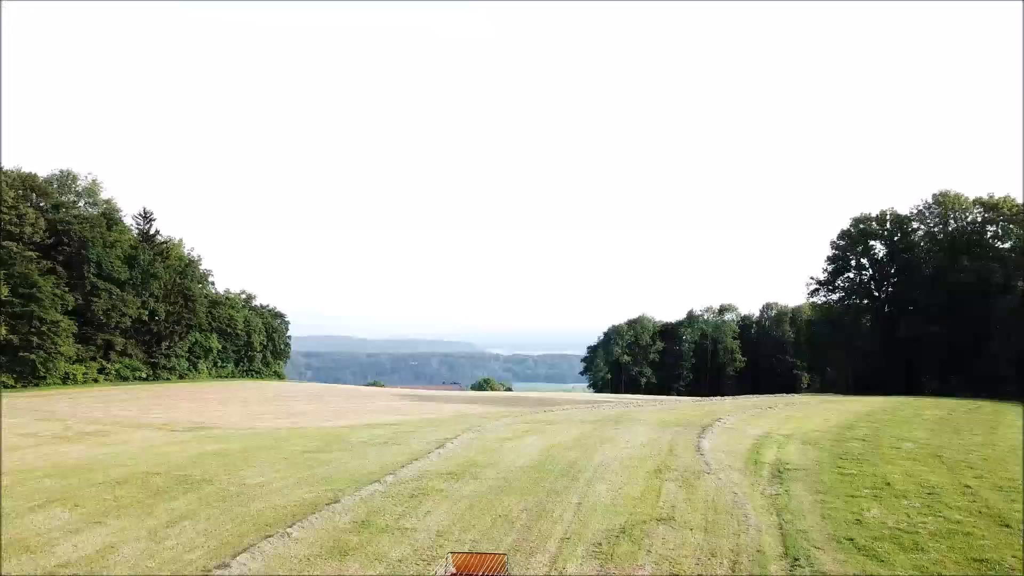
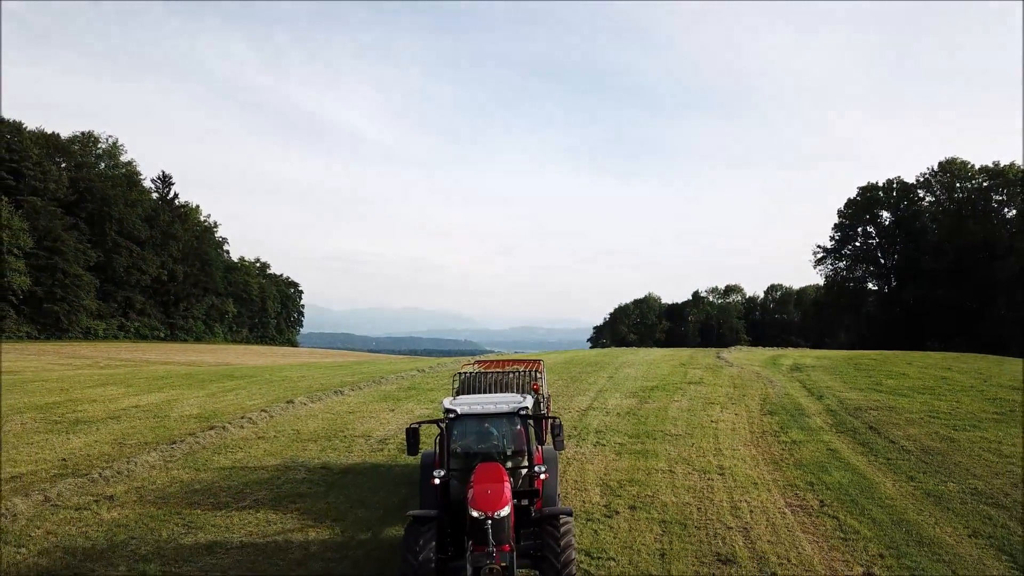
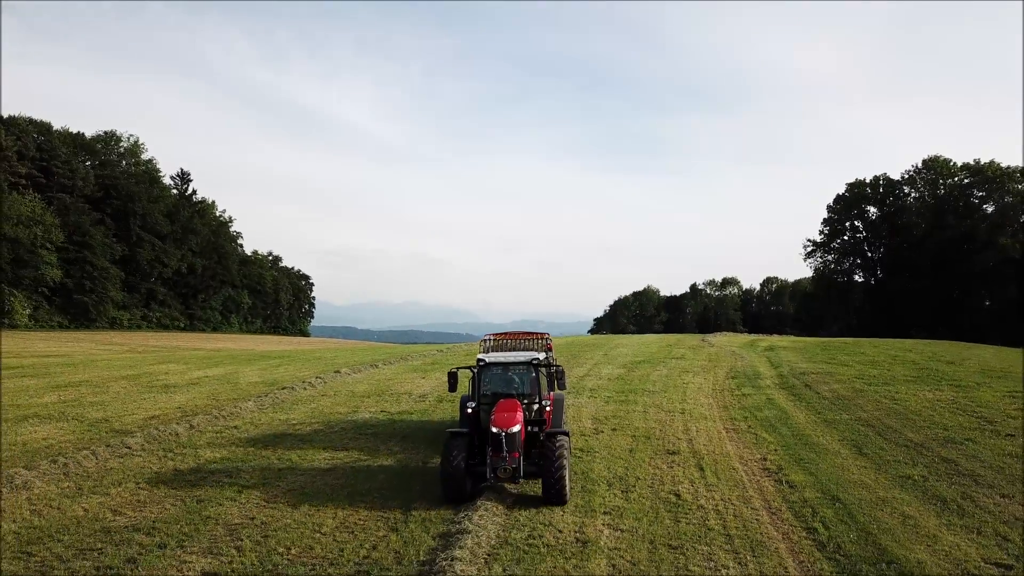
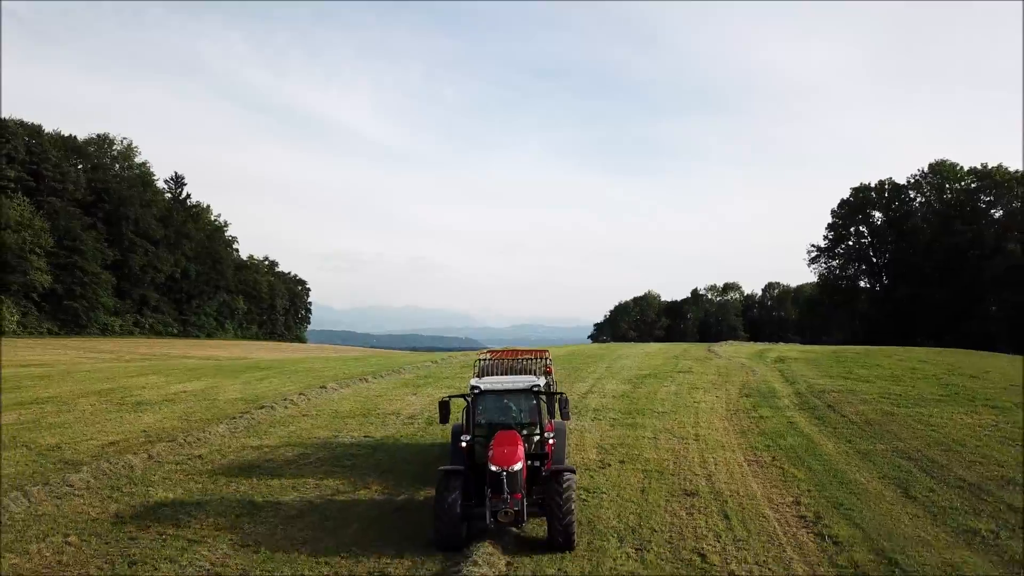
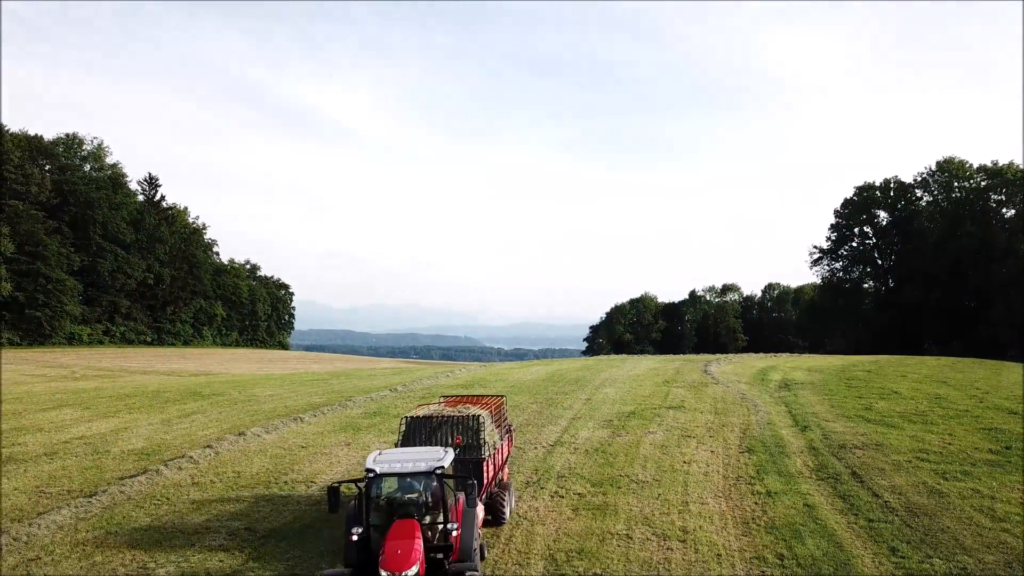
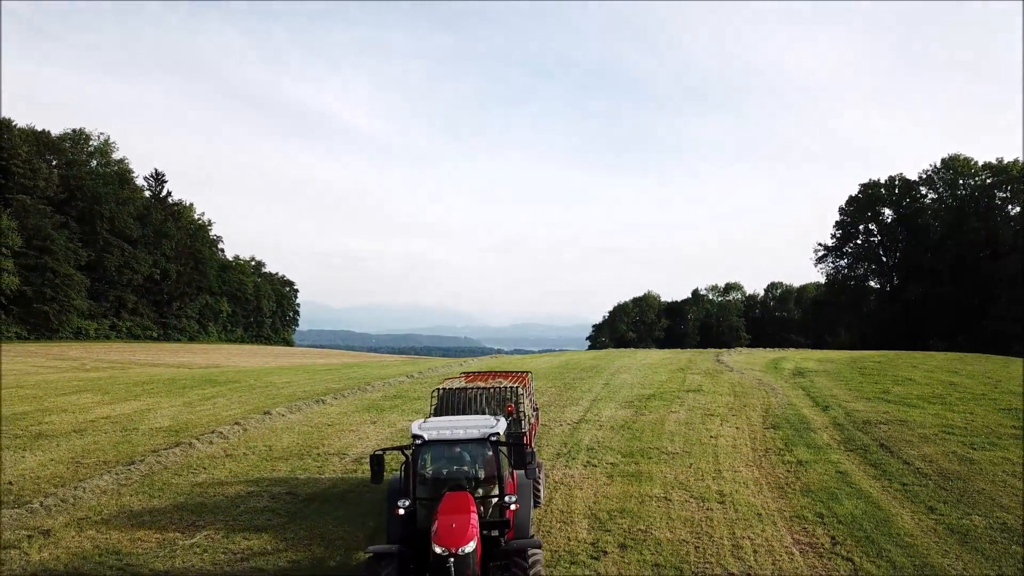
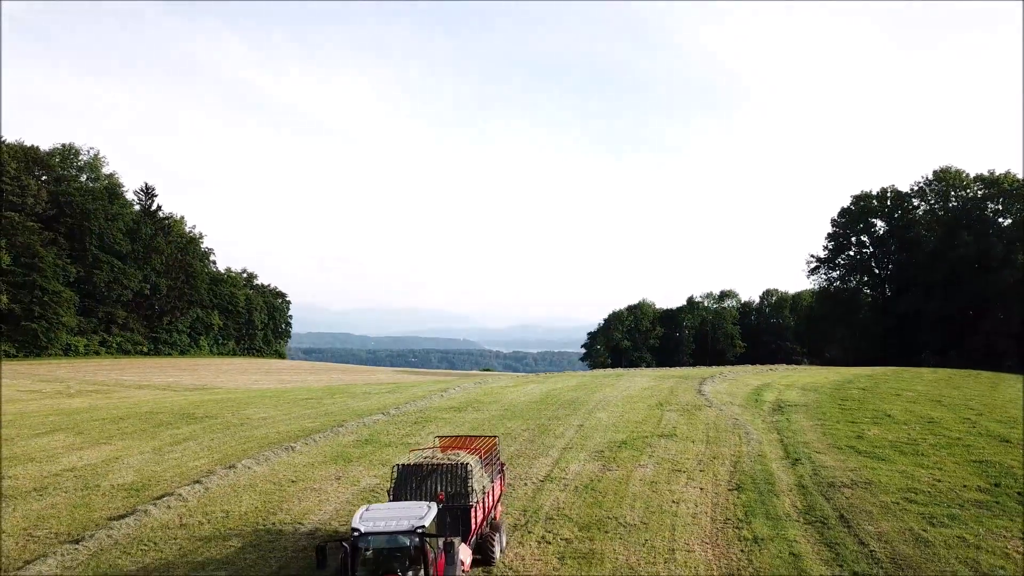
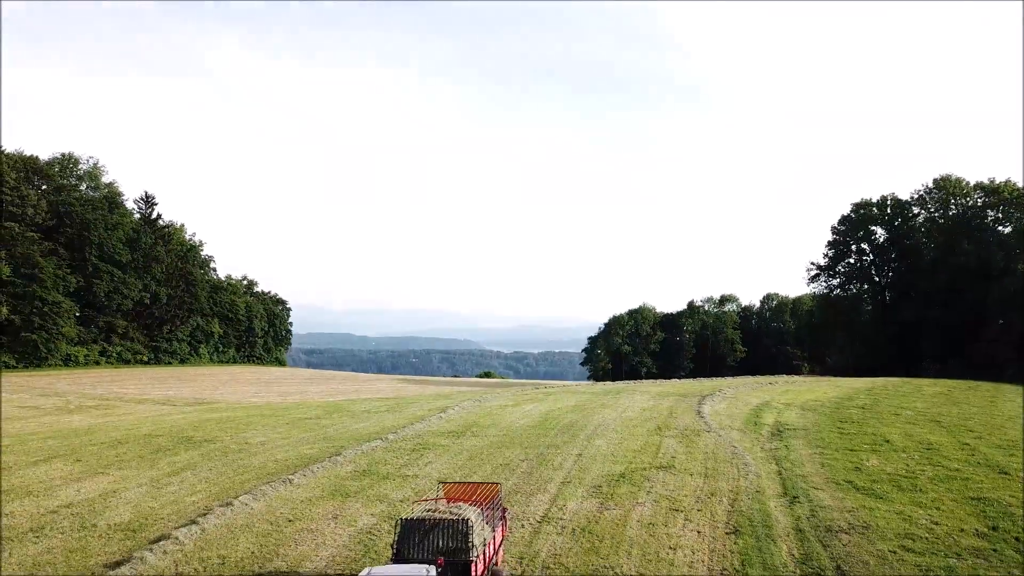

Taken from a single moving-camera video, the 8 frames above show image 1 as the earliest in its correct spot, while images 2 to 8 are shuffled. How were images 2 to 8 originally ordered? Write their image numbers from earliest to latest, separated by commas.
8, 7, 5, 6, 2, 4, 3
